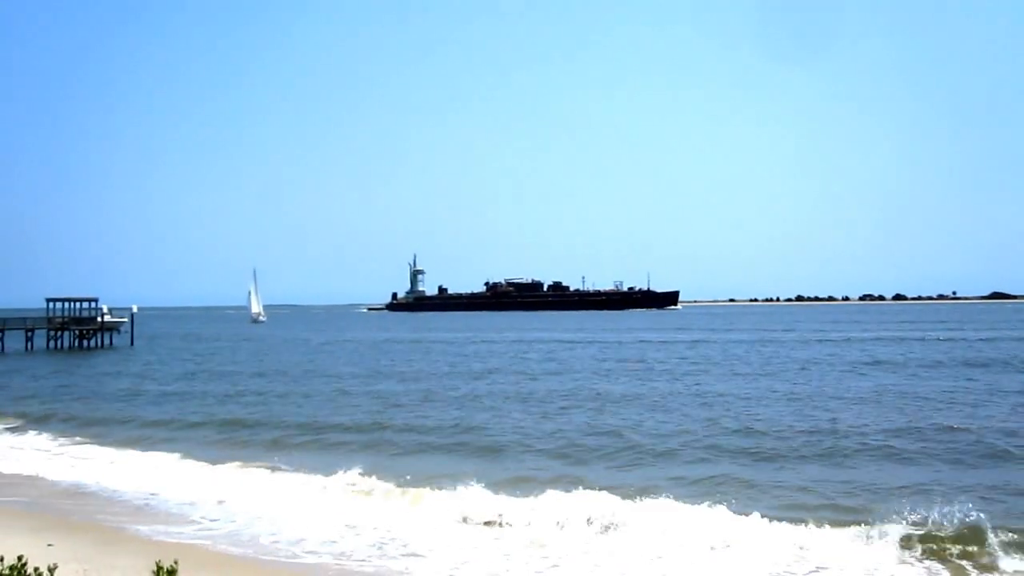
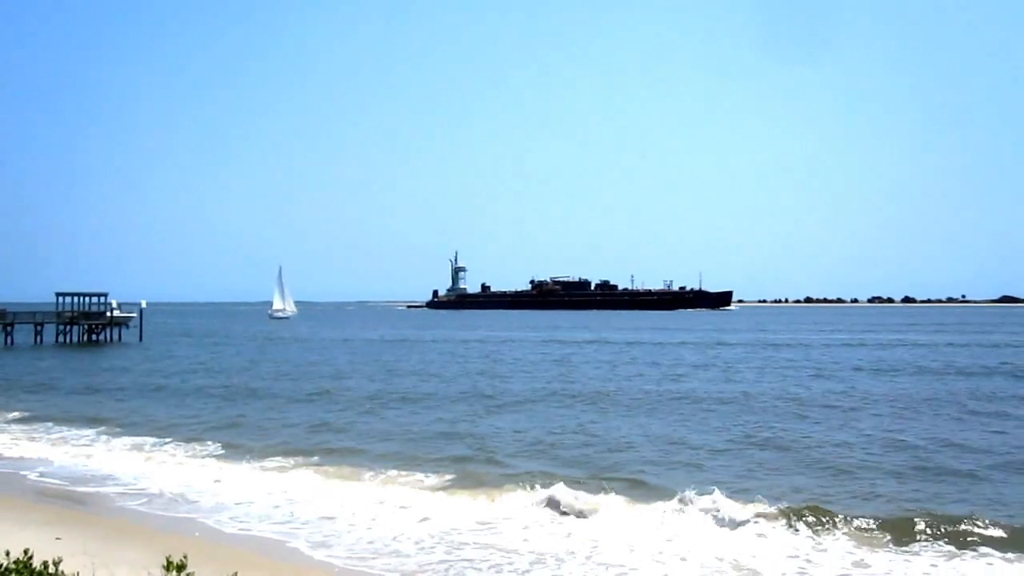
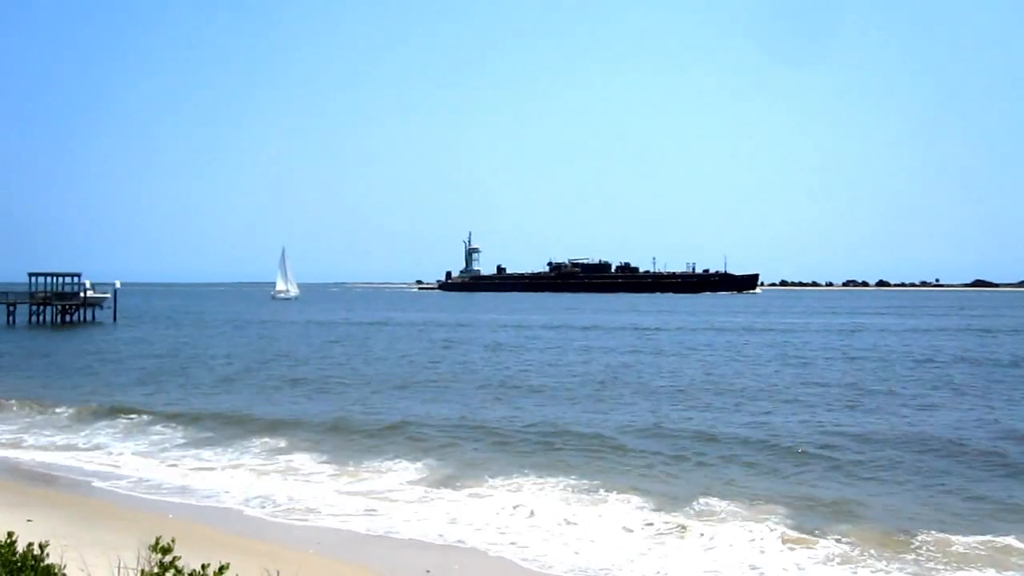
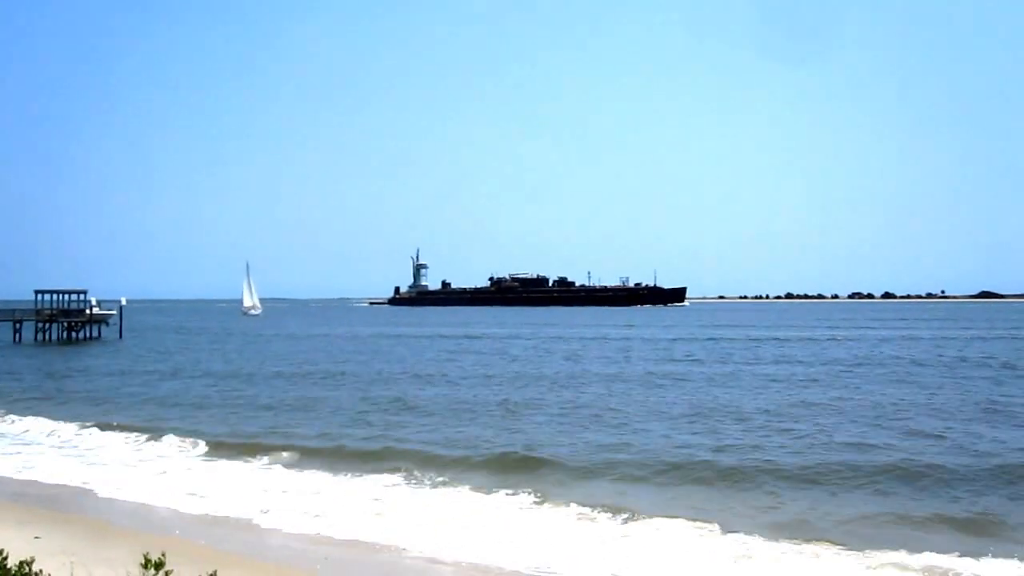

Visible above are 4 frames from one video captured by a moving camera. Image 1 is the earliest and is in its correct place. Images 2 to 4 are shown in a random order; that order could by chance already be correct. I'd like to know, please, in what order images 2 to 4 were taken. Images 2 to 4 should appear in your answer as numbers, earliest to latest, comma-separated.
4, 2, 3
